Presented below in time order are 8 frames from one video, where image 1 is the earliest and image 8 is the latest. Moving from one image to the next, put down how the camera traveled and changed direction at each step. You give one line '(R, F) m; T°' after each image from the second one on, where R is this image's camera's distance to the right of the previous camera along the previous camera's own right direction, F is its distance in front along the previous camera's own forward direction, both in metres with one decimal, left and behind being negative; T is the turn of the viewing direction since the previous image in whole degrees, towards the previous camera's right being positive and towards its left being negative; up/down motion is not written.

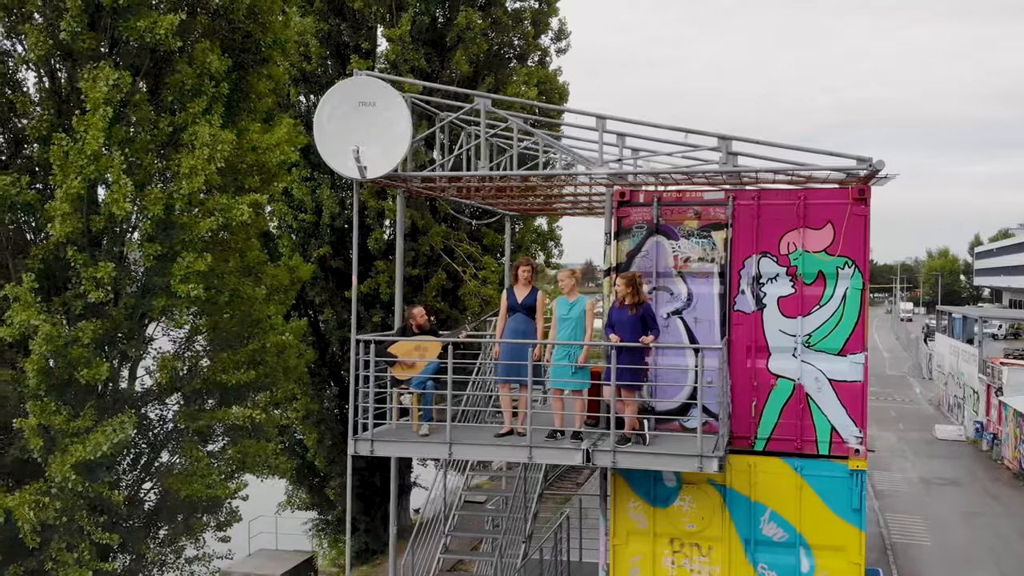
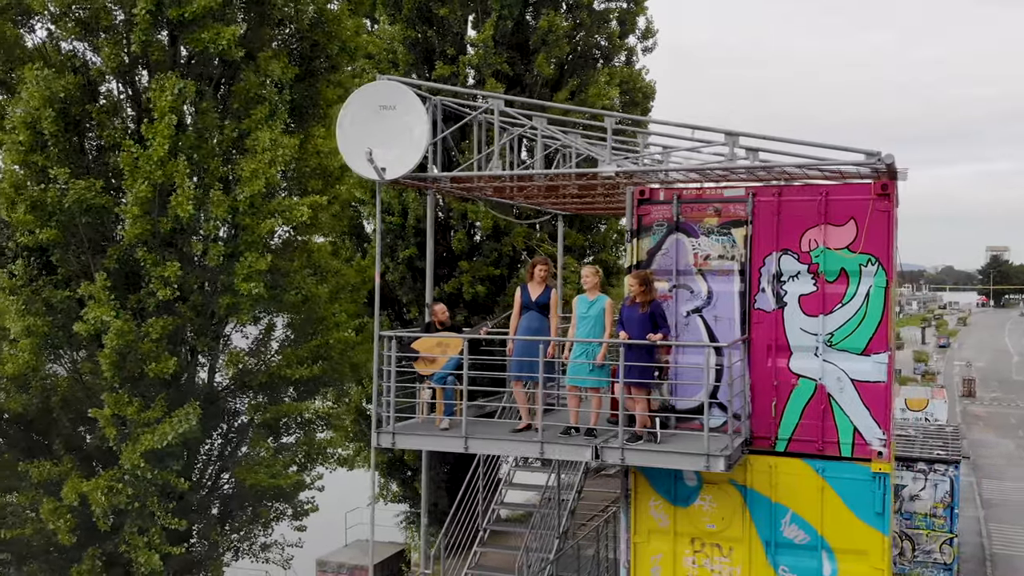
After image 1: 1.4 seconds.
(+0.9, -0.1) m; -6°
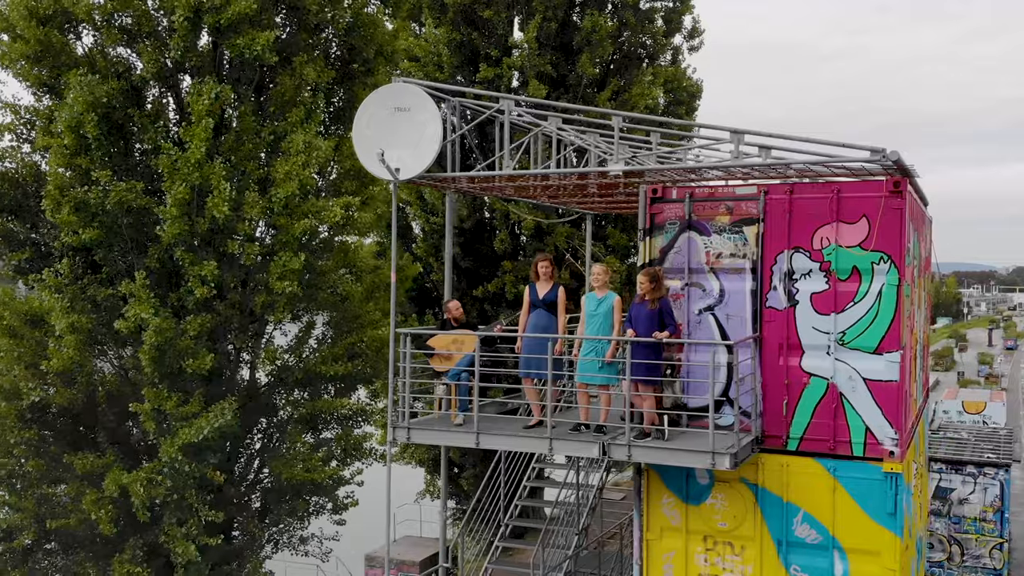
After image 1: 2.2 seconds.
(+0.4, -0.1) m; -3°
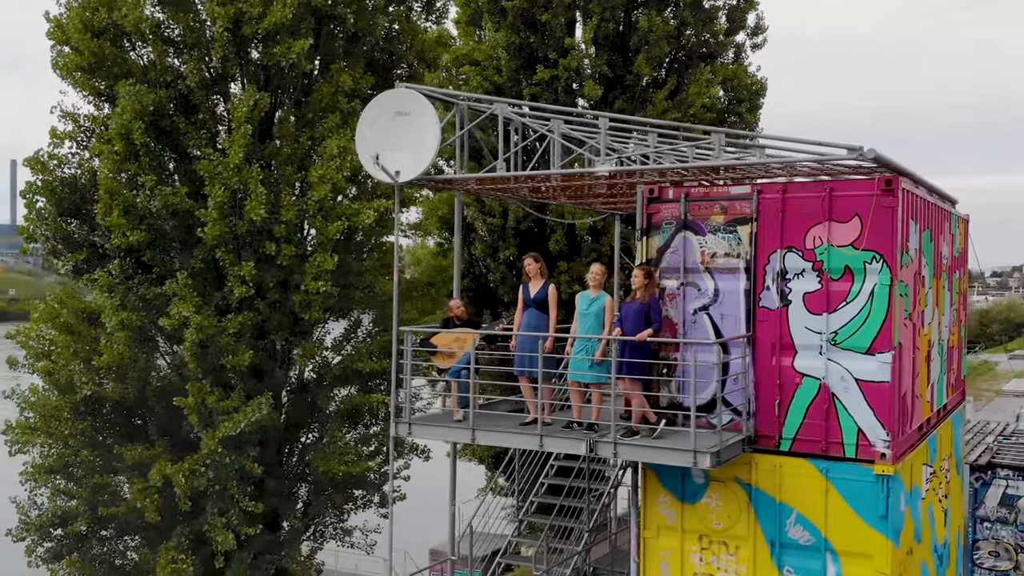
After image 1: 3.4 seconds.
(+0.8, -0.1) m; -5°
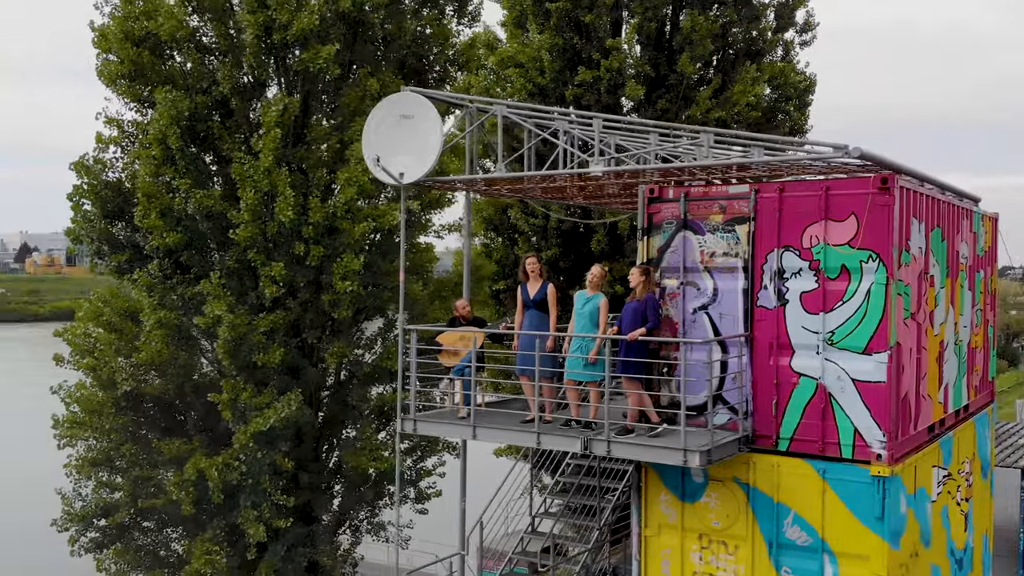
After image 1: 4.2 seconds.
(+0.6, -0.1) m; -4°
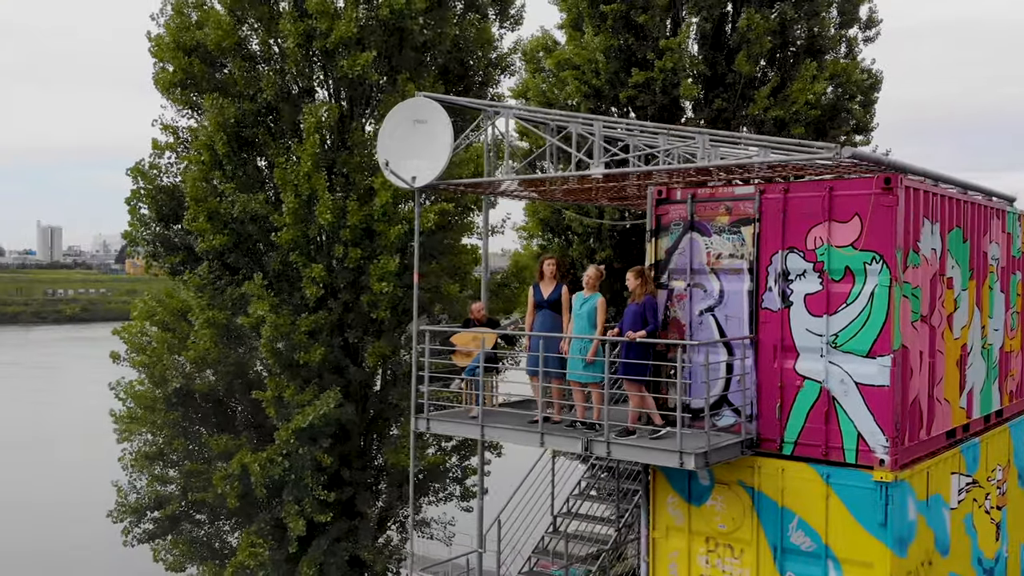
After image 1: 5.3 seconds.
(+0.7, -0.1) m; -5°
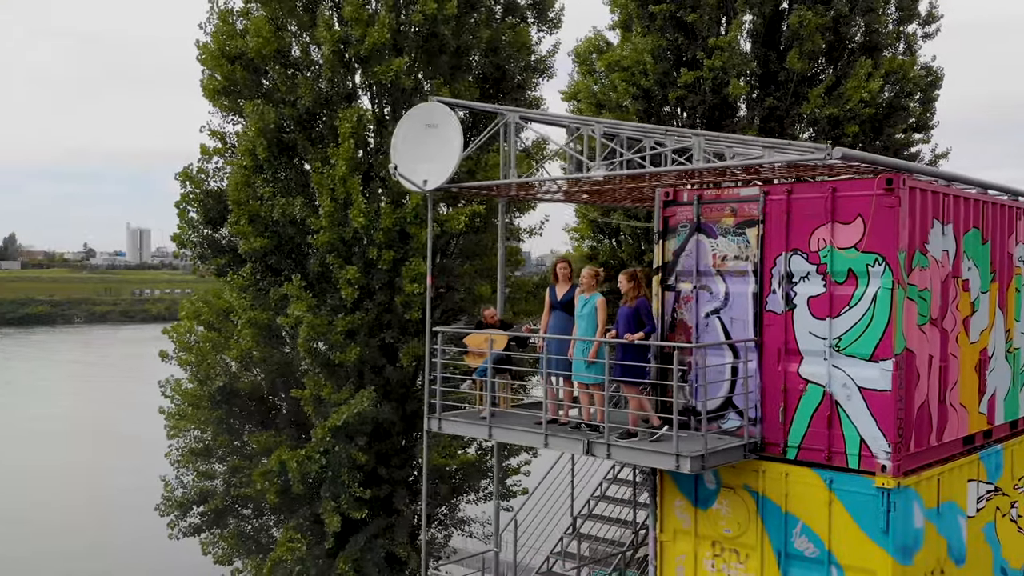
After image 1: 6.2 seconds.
(+0.6, -0.1) m; -4°
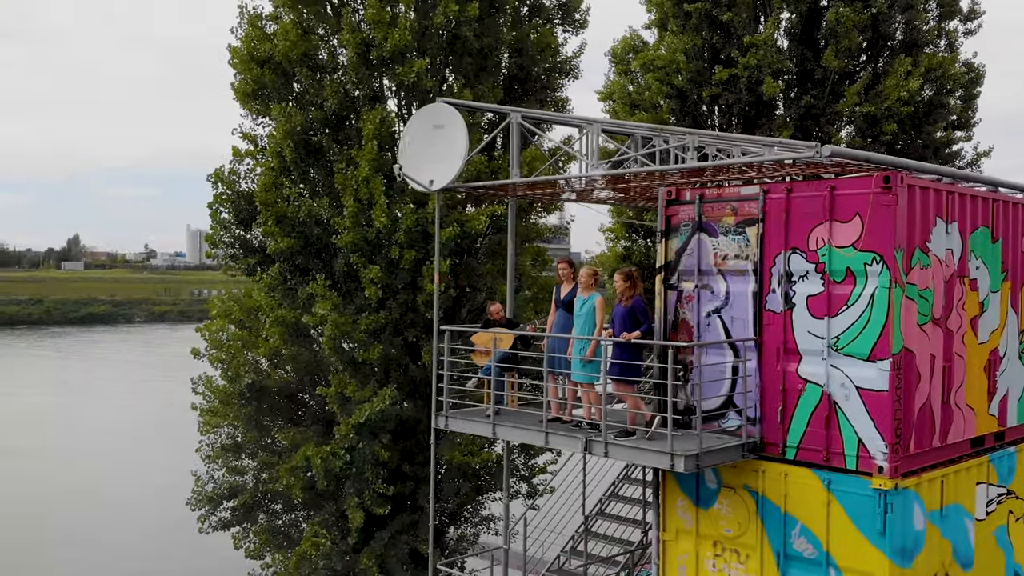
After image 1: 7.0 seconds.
(+0.5, -0.1) m; -3°
